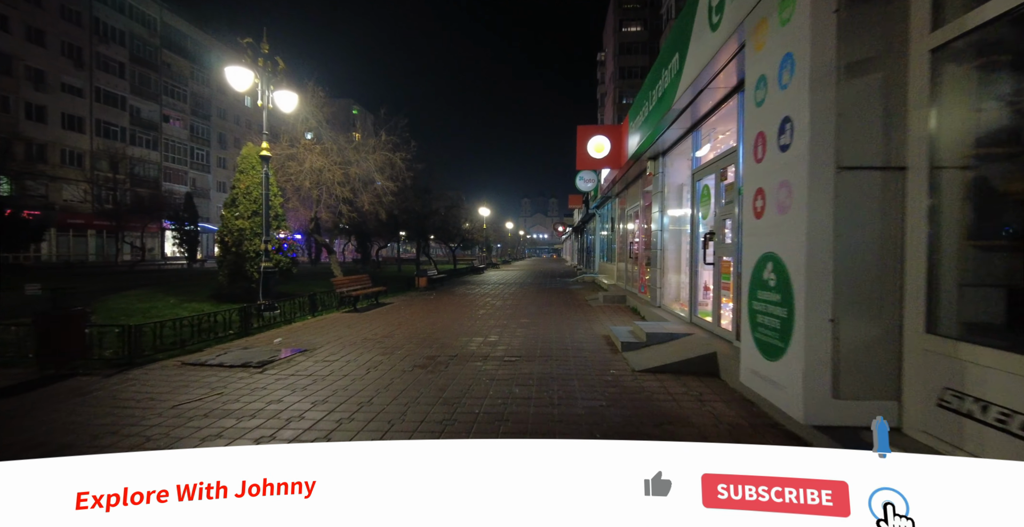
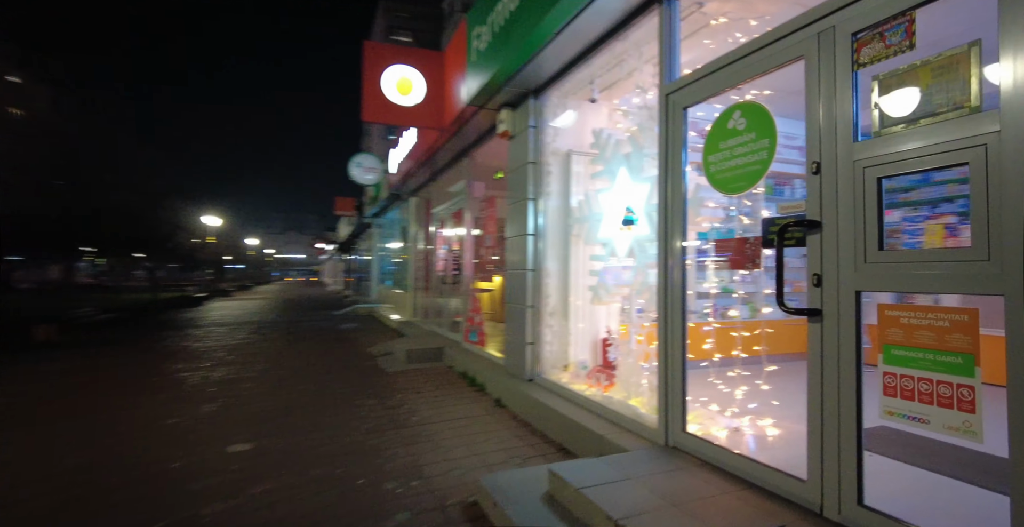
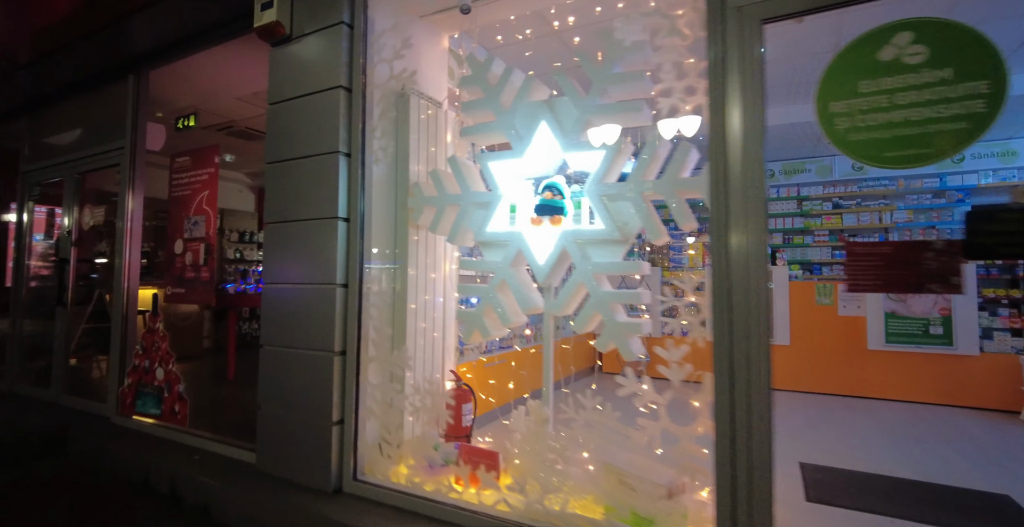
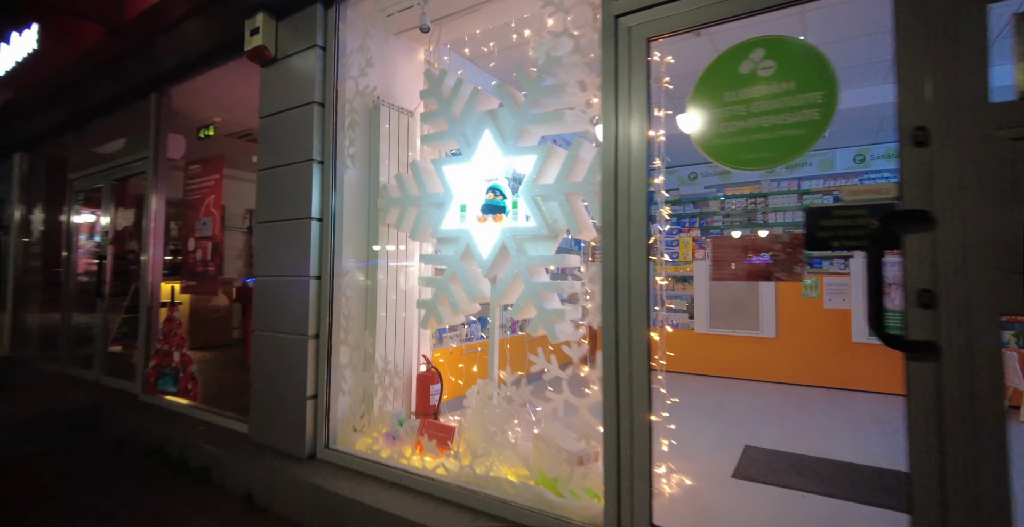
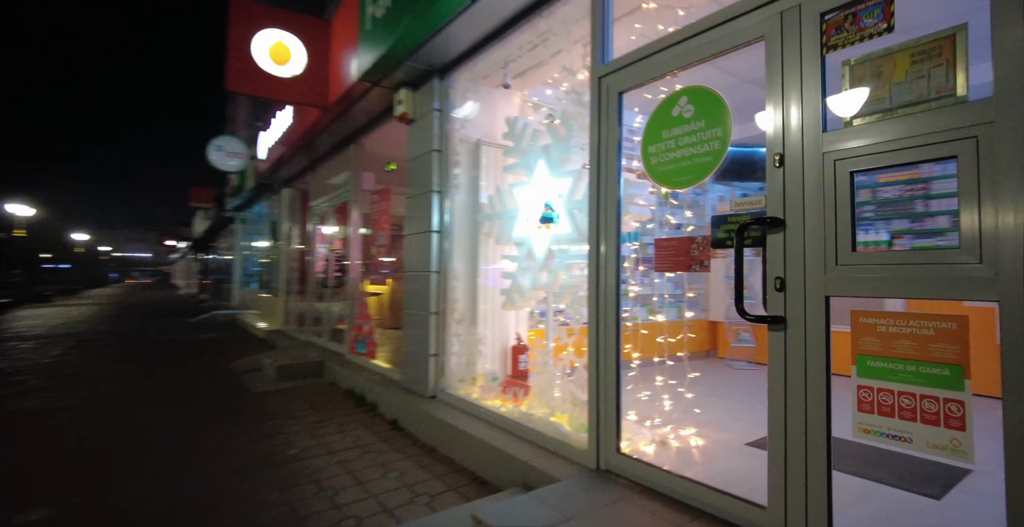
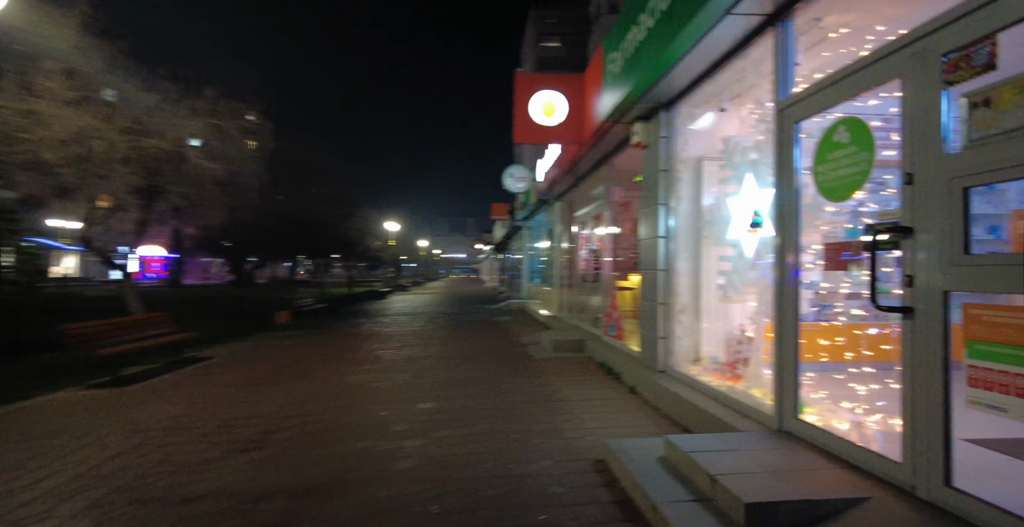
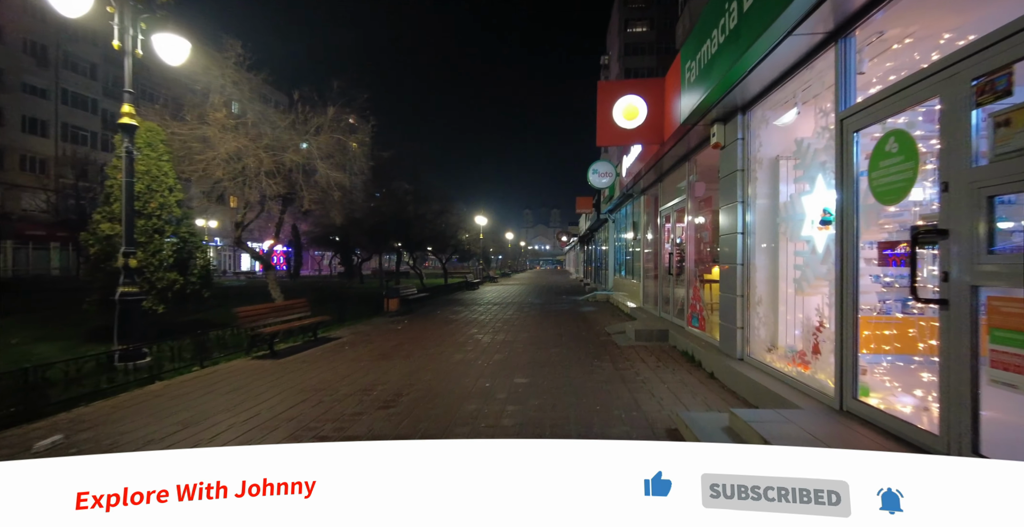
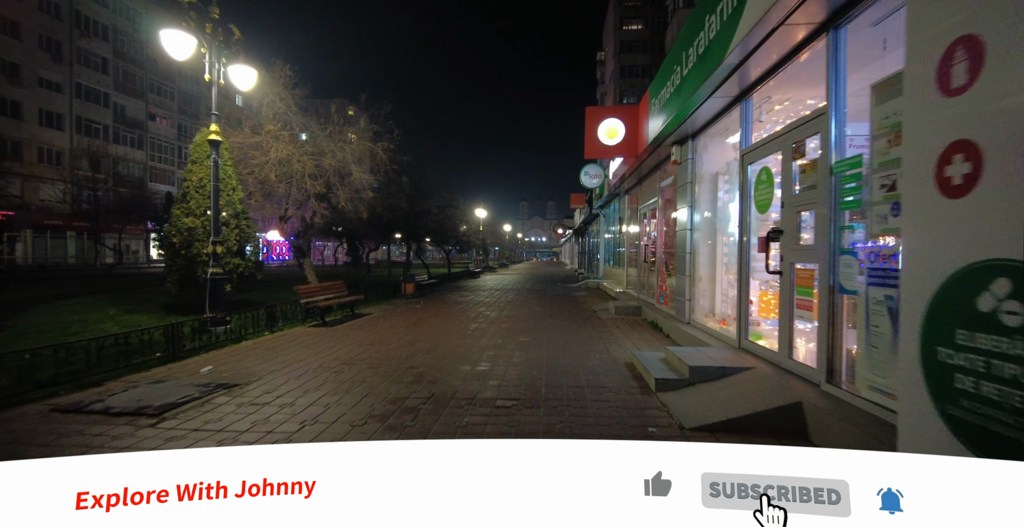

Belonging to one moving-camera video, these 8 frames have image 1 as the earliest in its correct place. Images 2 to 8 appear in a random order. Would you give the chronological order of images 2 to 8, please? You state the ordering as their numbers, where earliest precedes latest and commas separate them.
8, 7, 6, 2, 5, 4, 3
